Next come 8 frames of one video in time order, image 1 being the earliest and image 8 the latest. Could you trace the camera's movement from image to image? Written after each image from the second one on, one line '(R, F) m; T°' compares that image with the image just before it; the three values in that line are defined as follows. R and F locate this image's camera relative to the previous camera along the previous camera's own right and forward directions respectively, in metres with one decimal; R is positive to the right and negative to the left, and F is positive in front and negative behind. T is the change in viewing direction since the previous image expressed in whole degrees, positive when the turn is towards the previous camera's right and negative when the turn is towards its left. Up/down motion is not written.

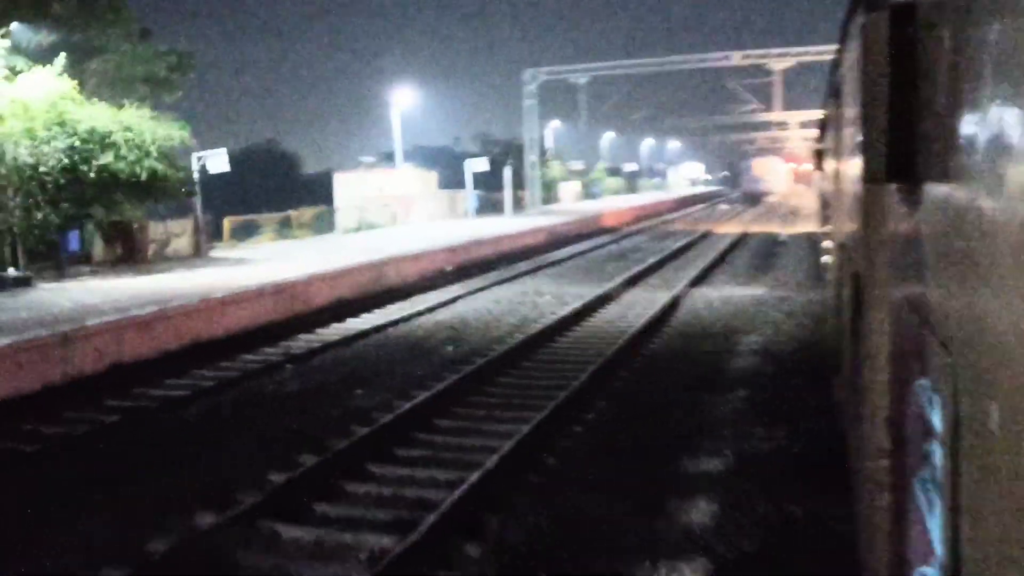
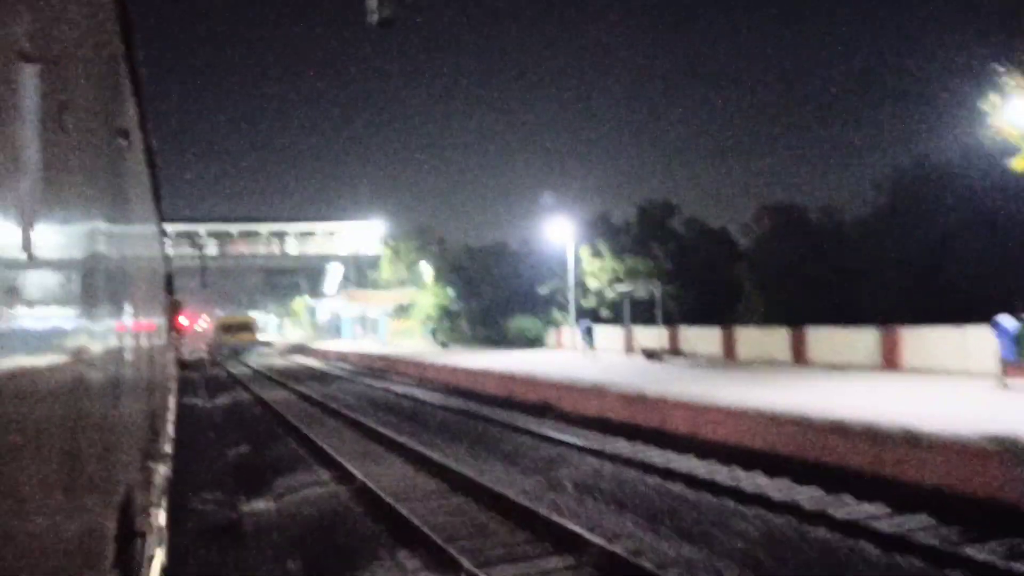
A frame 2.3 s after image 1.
(+2.2, -1.3) m; -57°
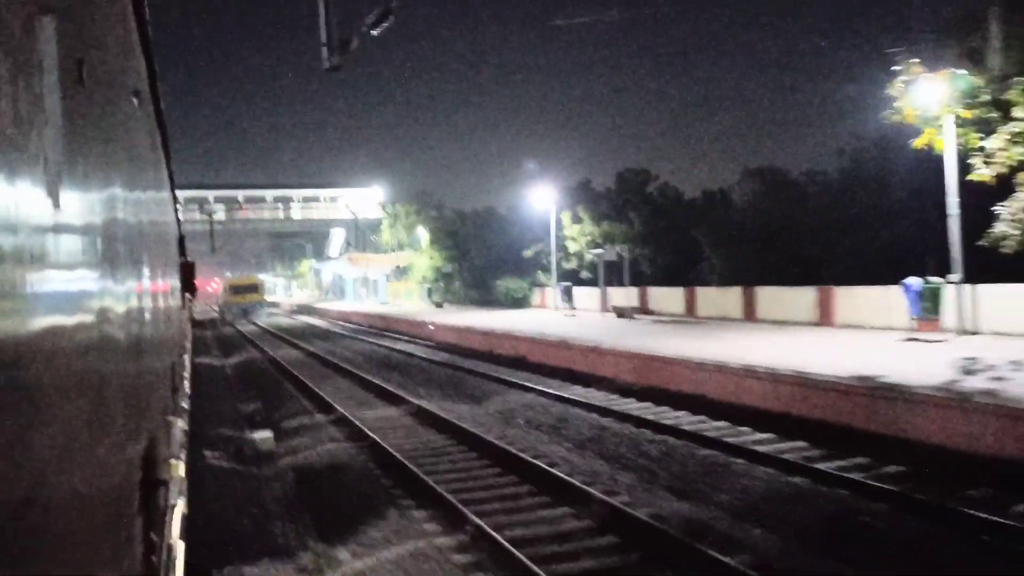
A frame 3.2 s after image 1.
(+0.8, -1.9) m; -1°
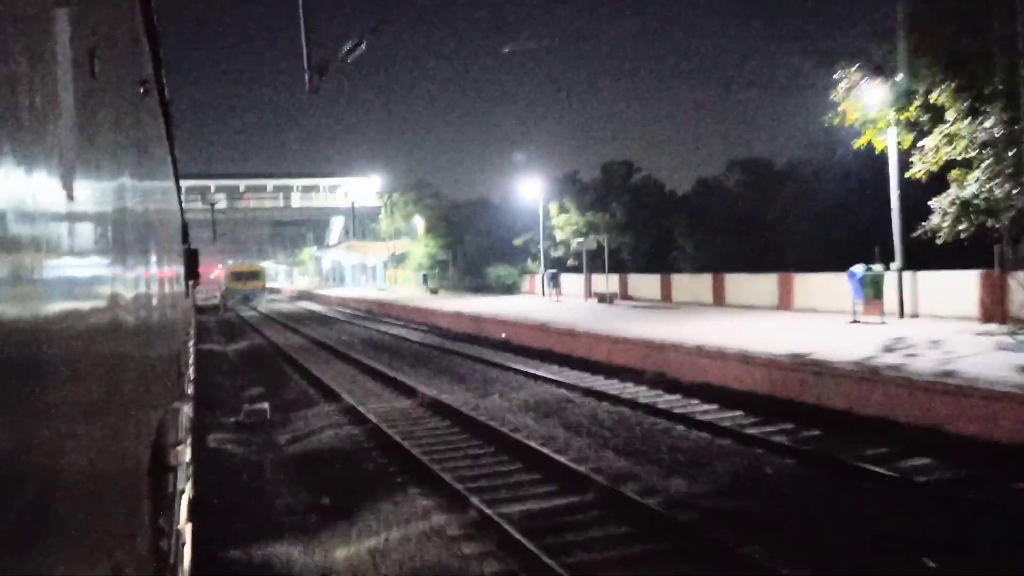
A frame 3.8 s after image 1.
(+0.5, -1.4) m; 0°
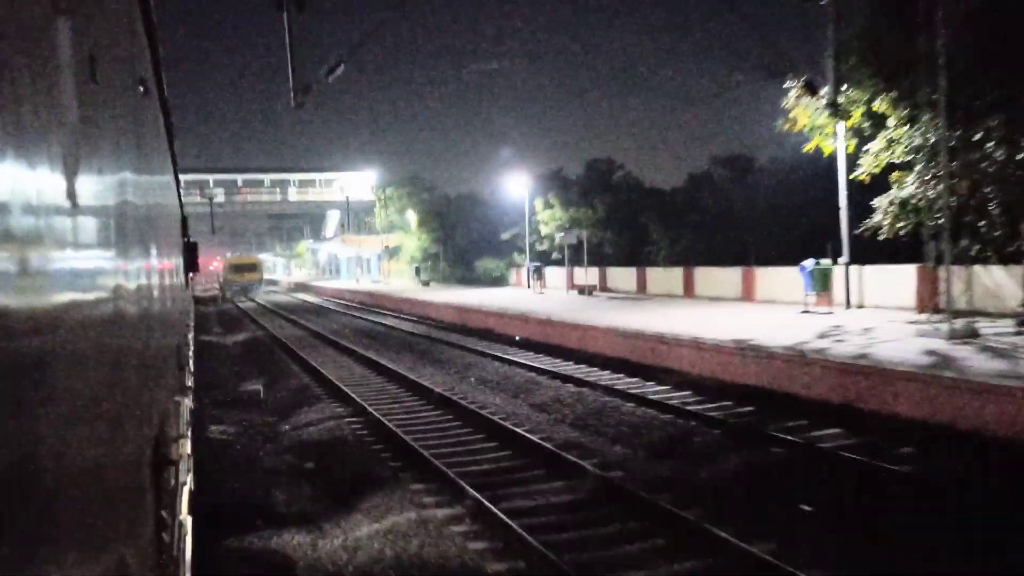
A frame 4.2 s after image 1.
(+0.5, -1.3) m; 0°
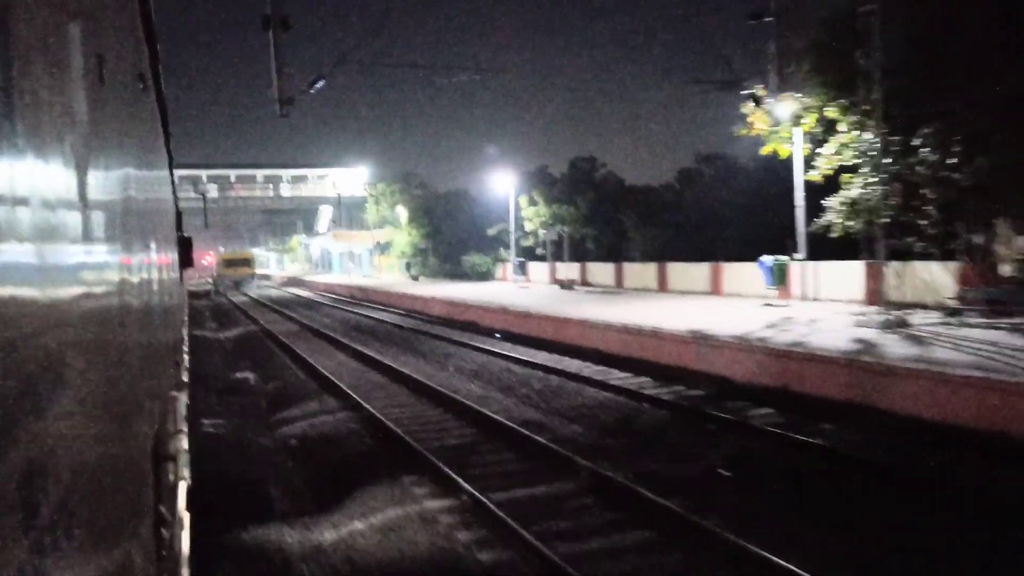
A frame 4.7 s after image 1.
(+0.4, -1.1) m; 0°
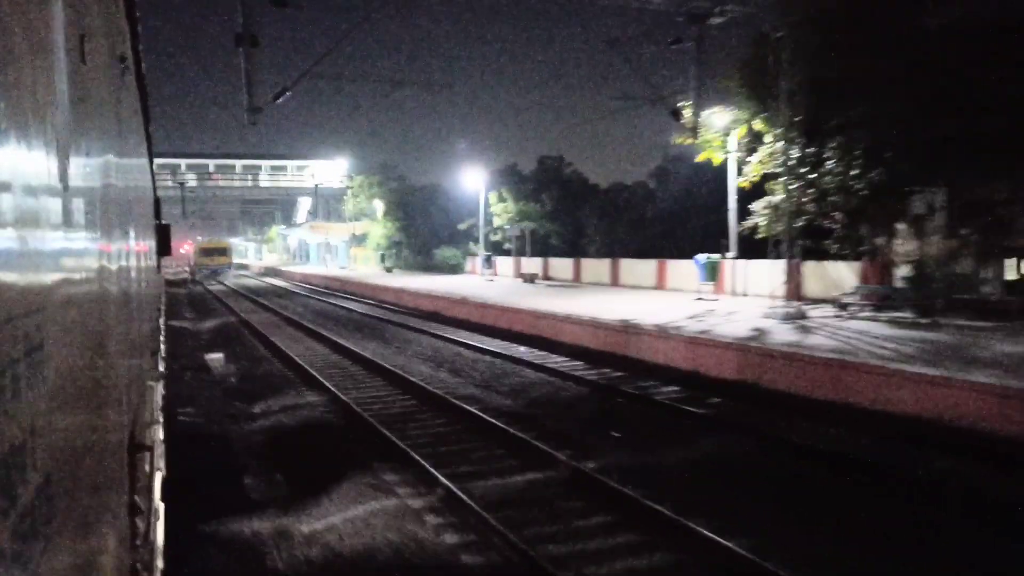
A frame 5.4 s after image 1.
(+0.7, -1.7) m; +1°
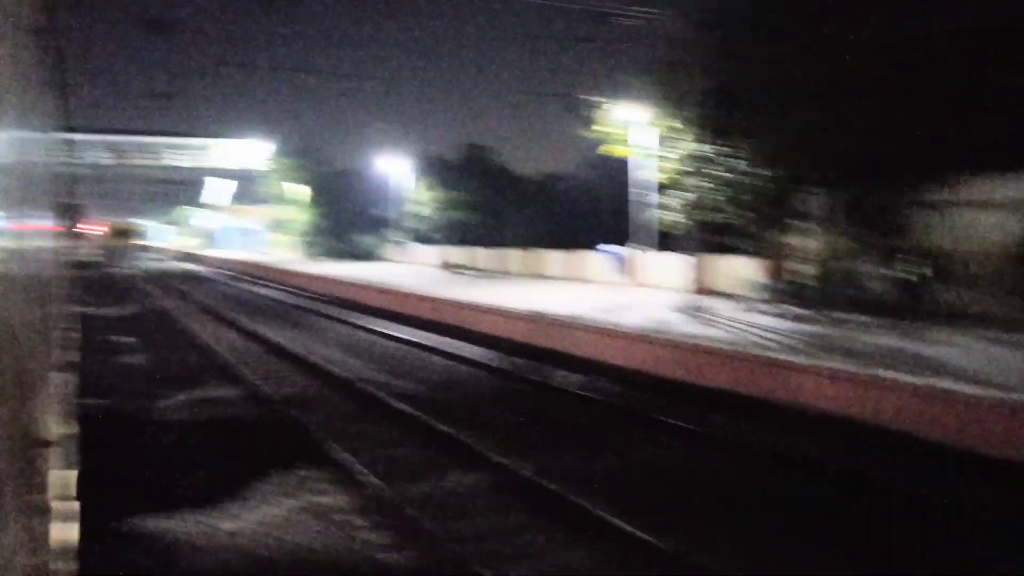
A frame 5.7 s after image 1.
(+0.2, -0.3) m; +5°
